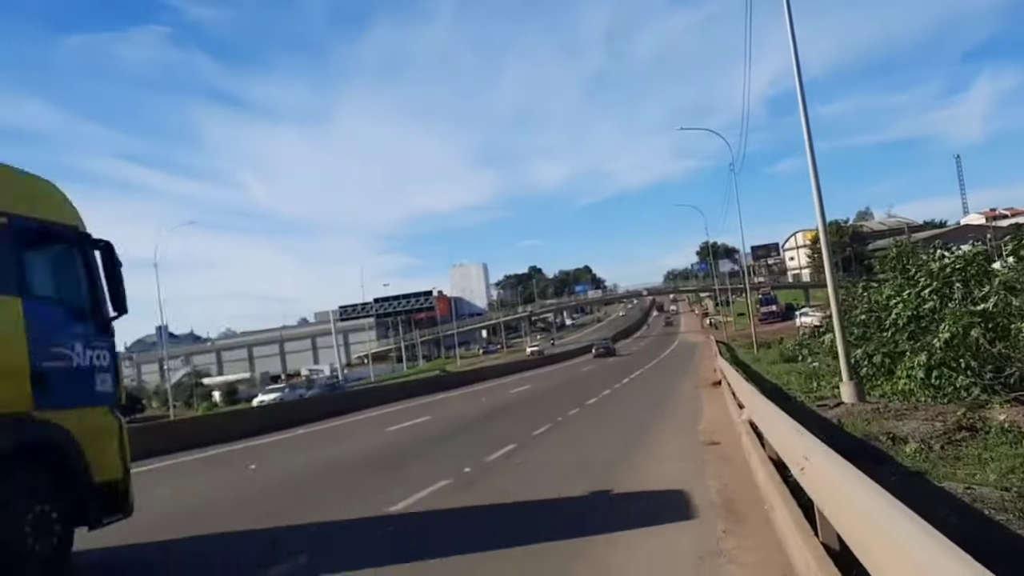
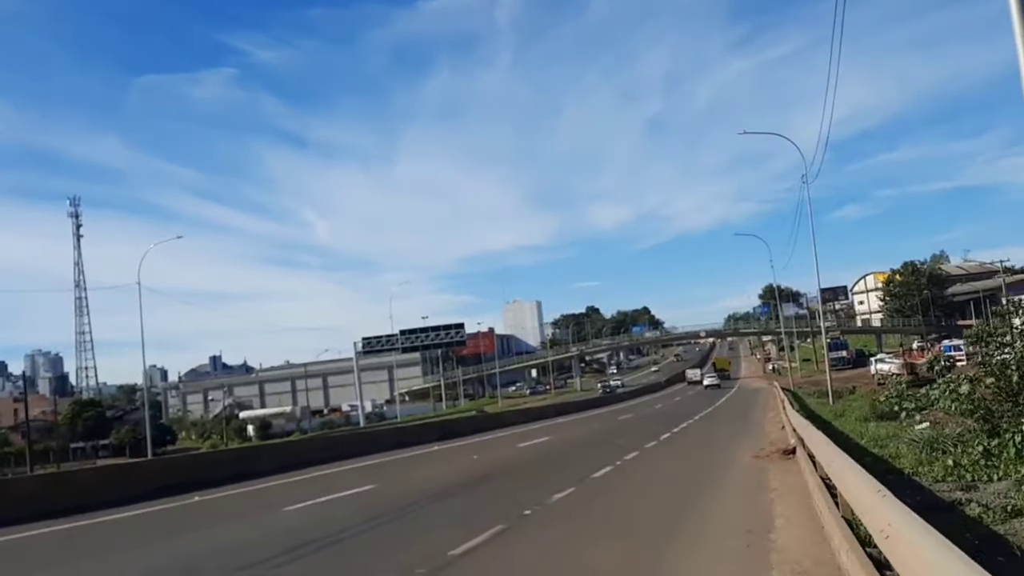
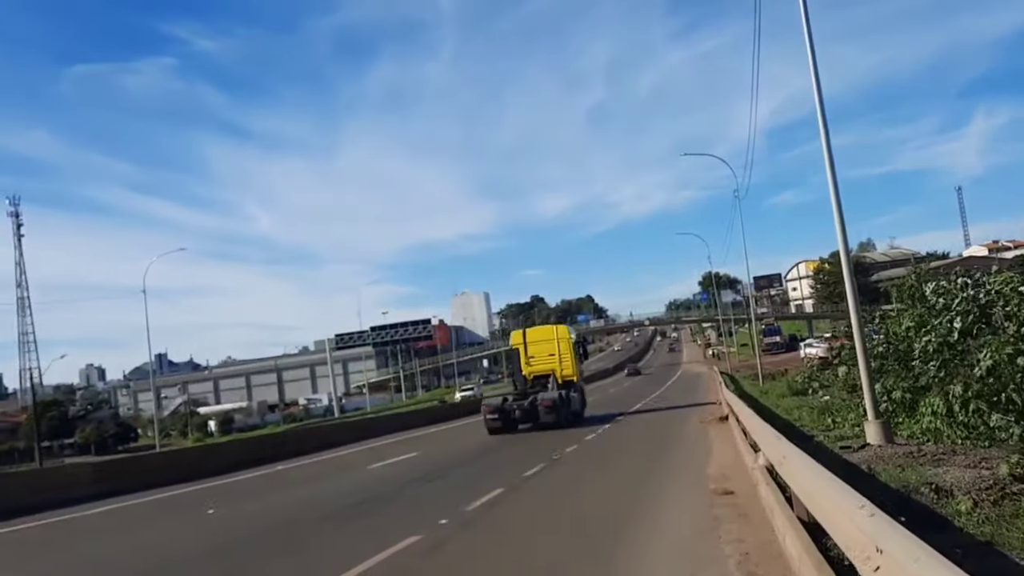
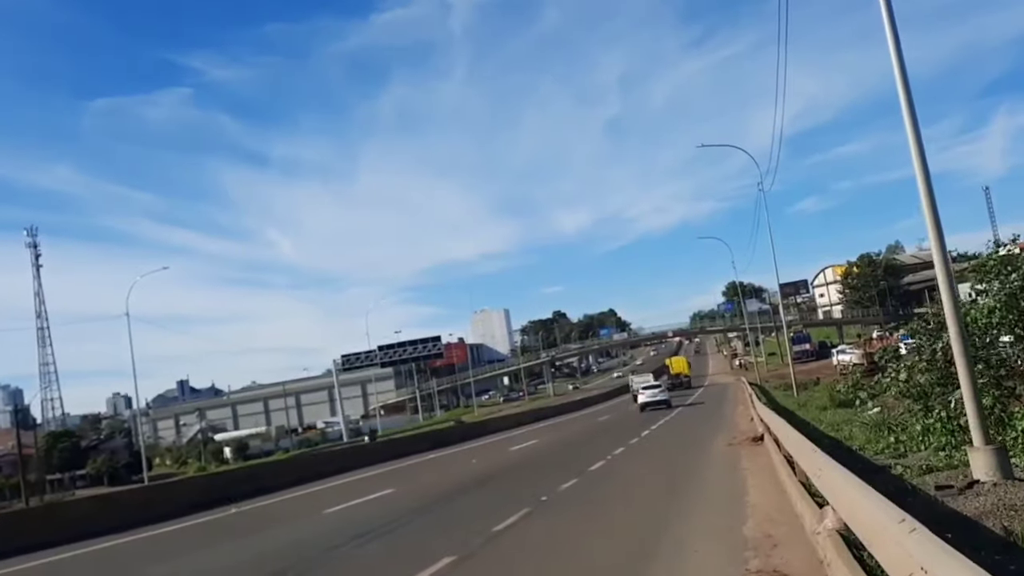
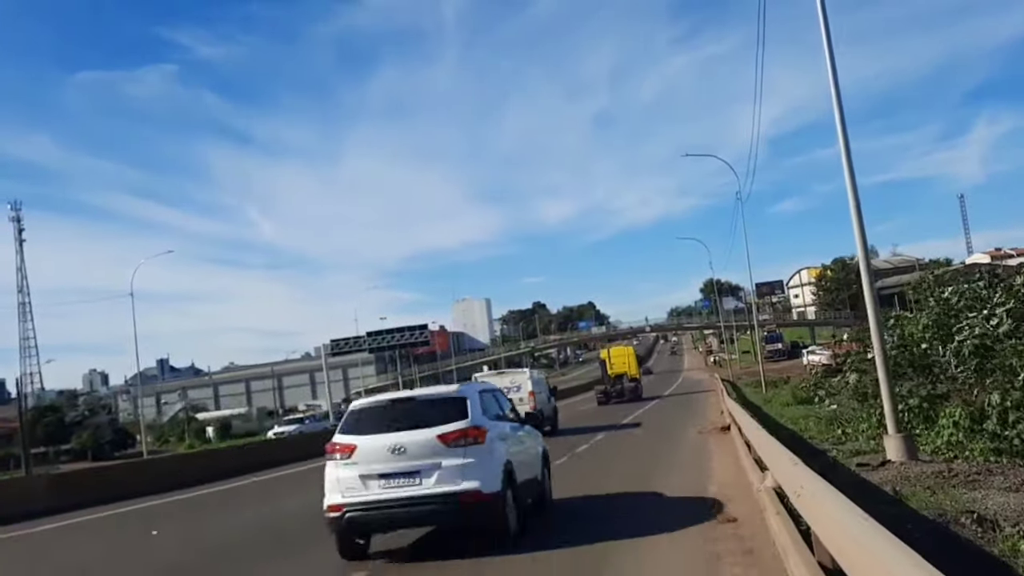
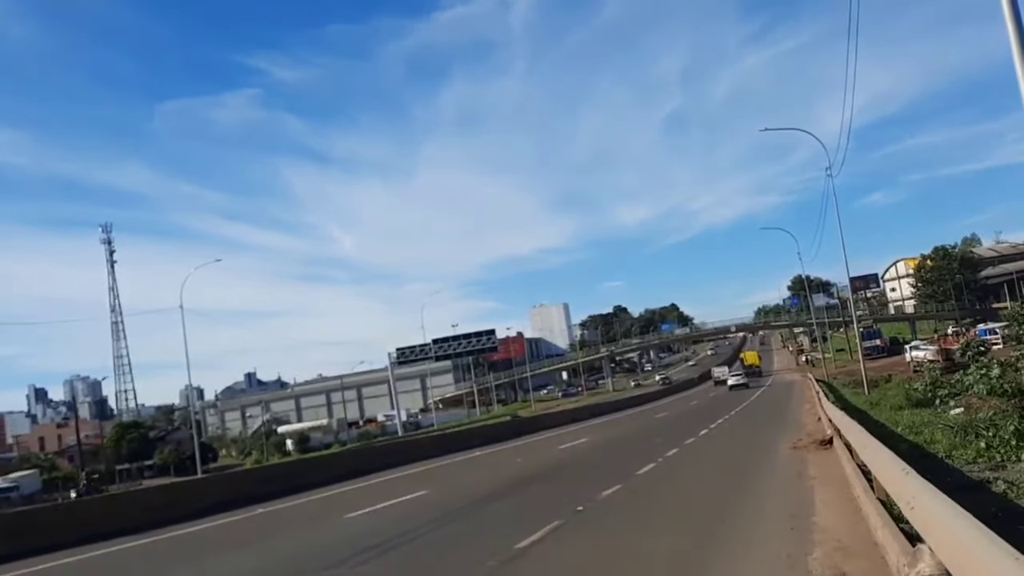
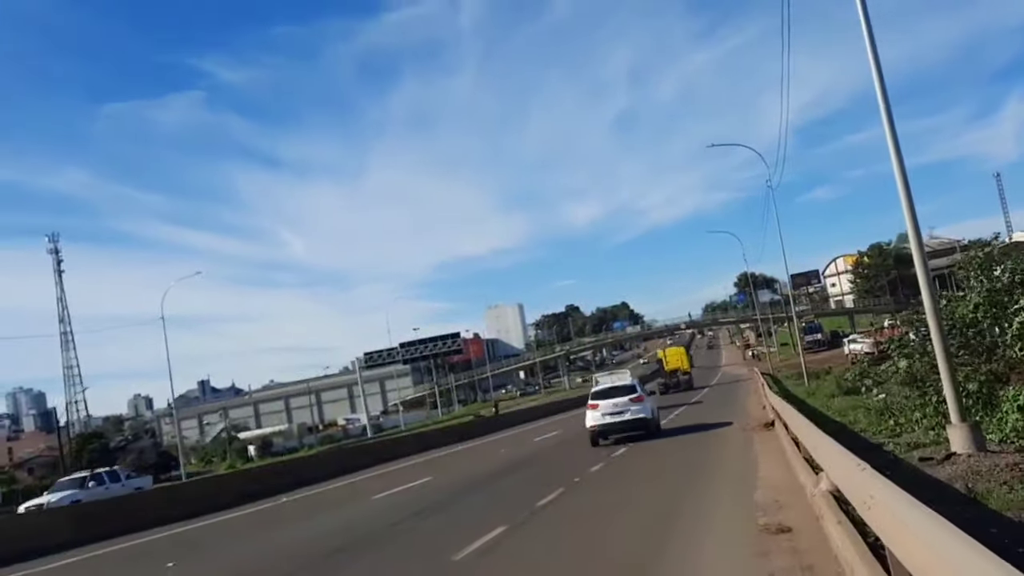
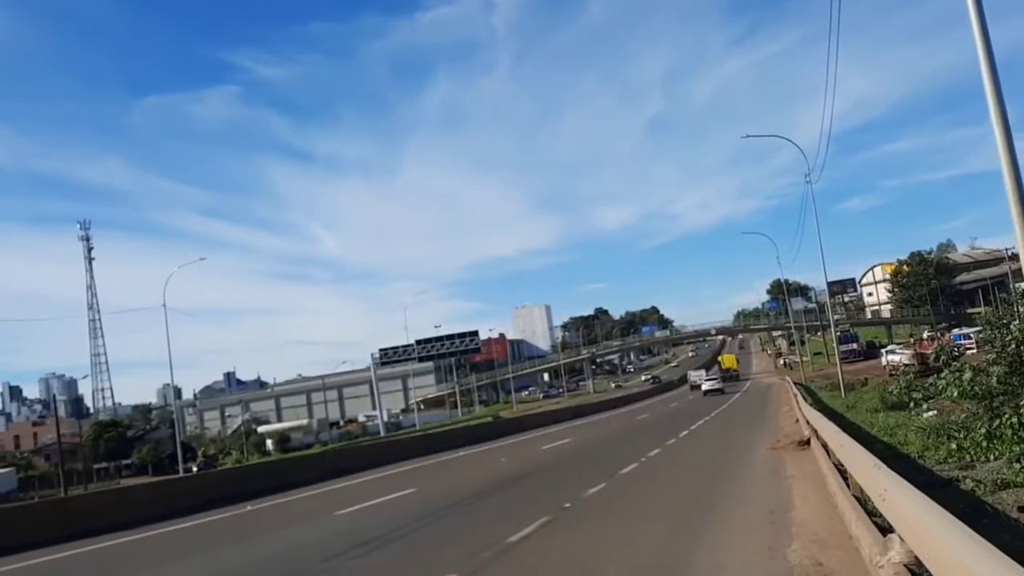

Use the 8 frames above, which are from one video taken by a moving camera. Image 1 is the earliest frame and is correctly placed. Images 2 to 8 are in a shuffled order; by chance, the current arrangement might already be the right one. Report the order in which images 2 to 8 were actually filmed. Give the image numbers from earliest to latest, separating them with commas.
3, 5, 7, 4, 8, 6, 2
